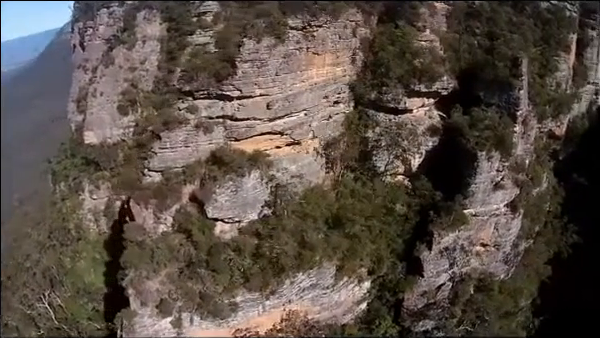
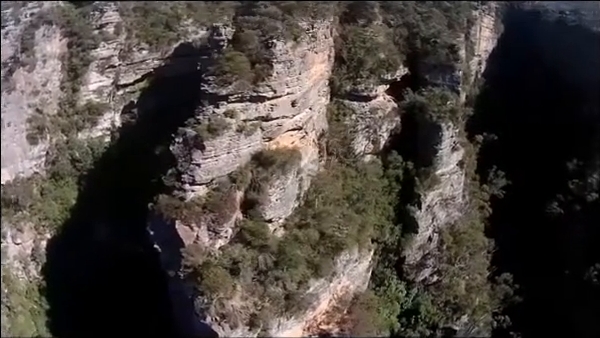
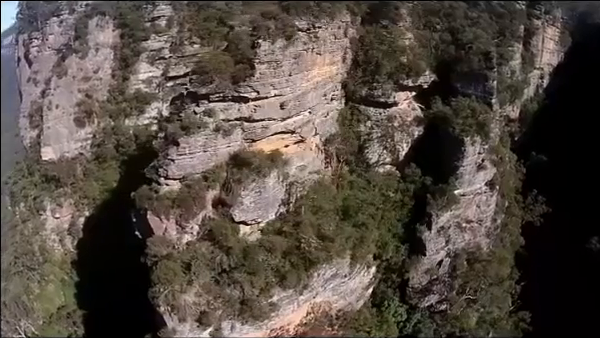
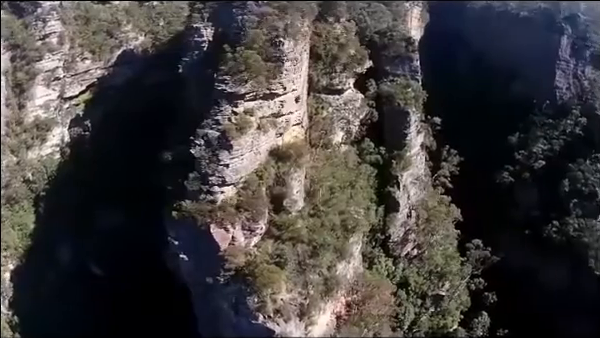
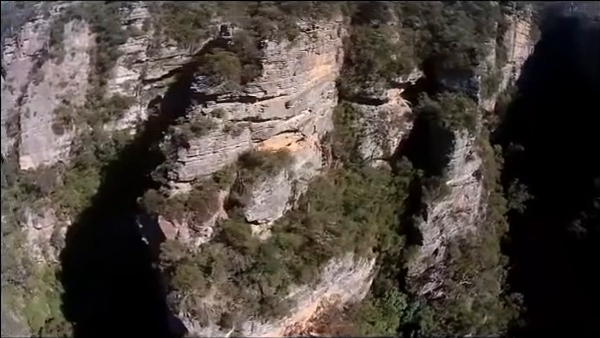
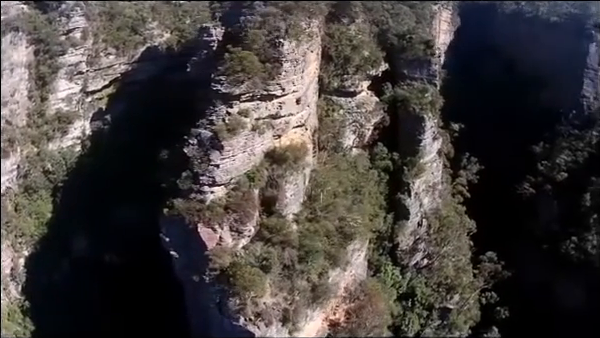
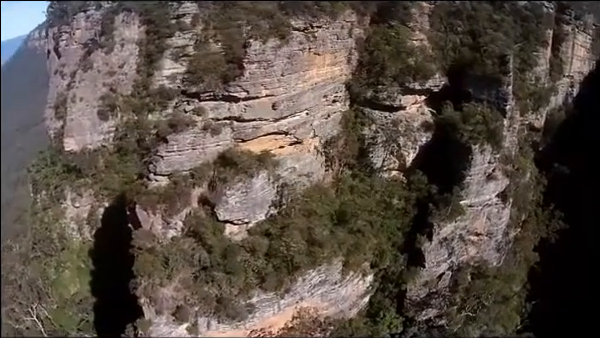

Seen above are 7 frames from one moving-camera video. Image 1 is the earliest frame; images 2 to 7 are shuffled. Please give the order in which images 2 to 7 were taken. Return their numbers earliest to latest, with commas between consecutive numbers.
7, 3, 5, 2, 6, 4
